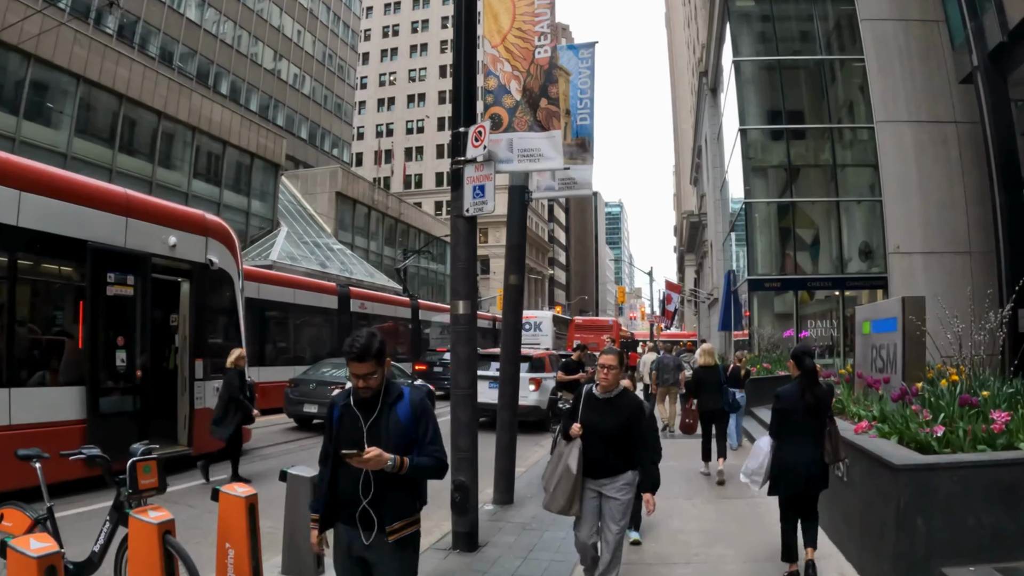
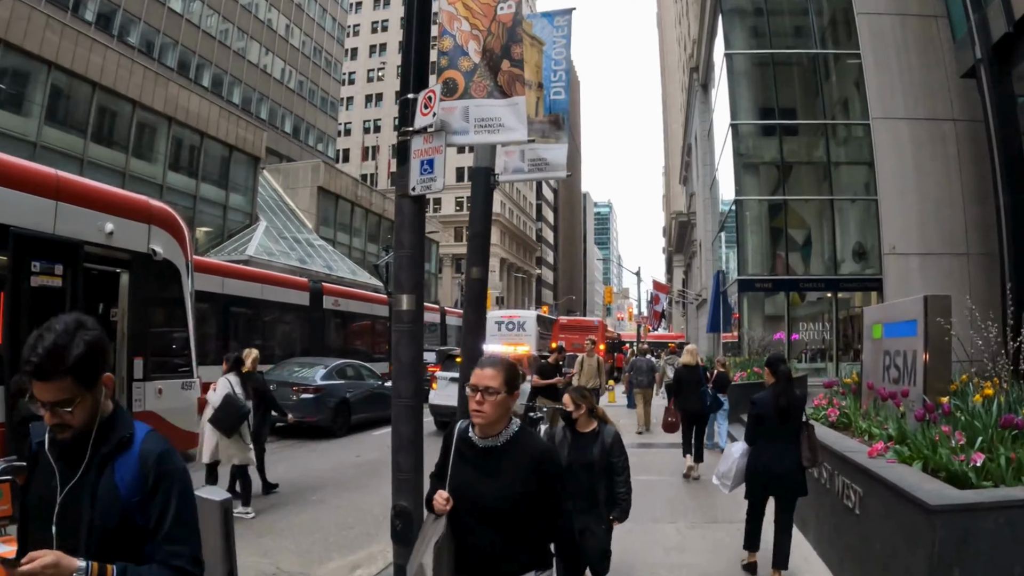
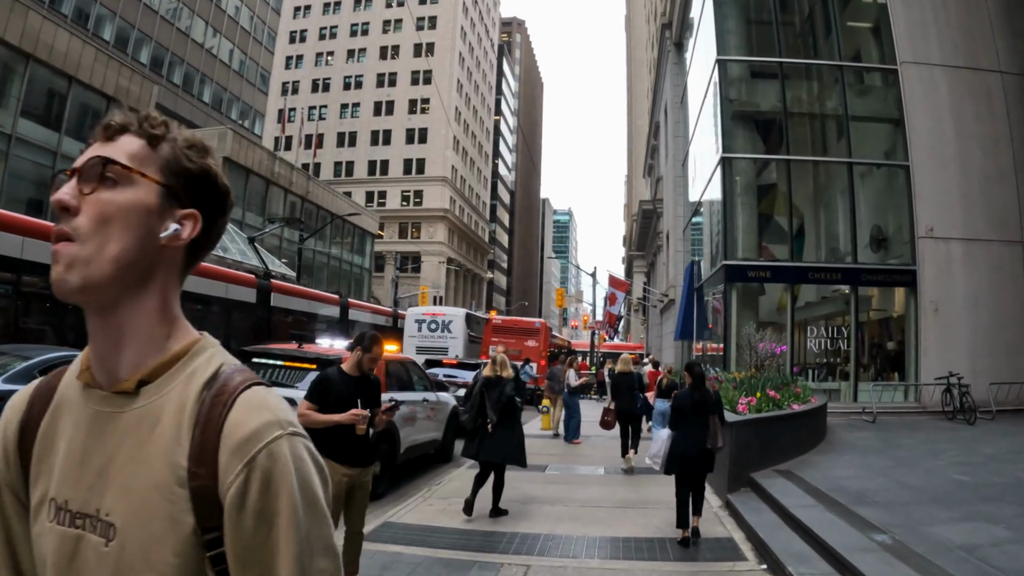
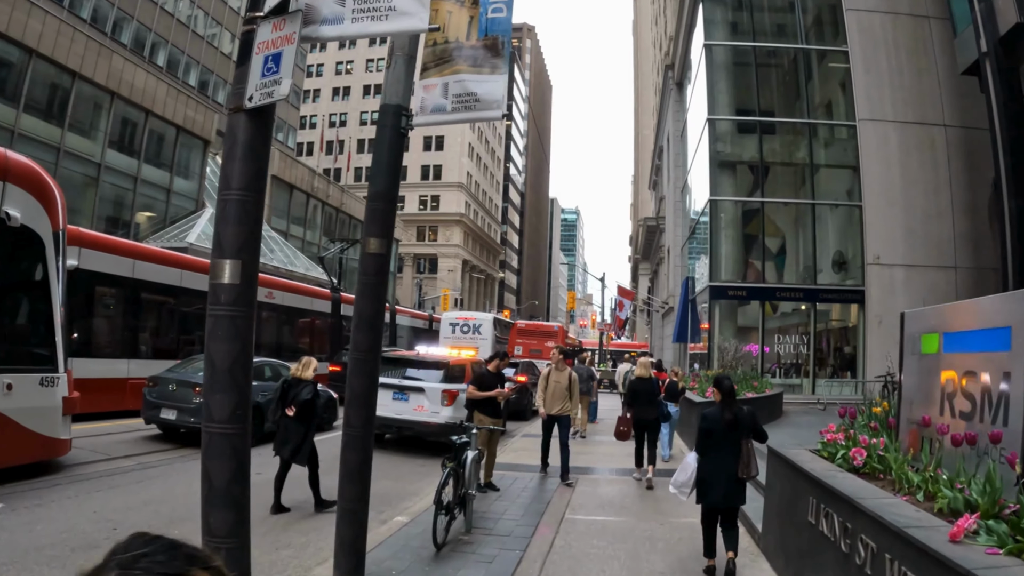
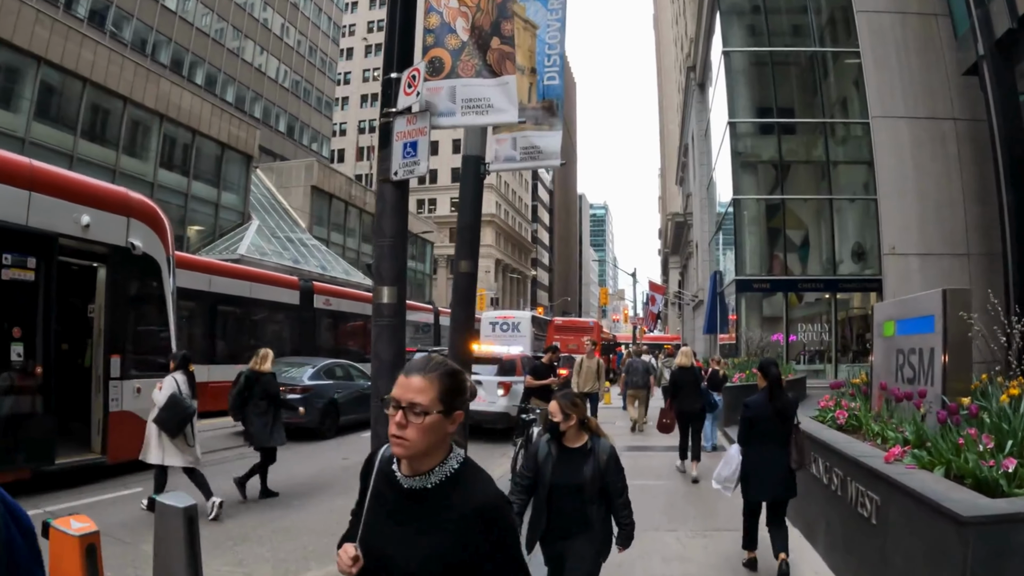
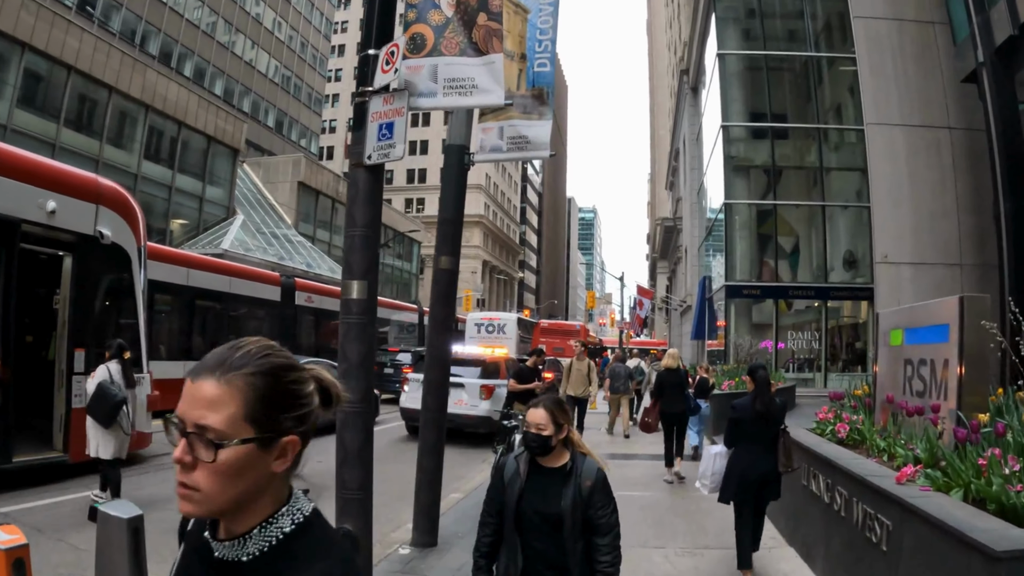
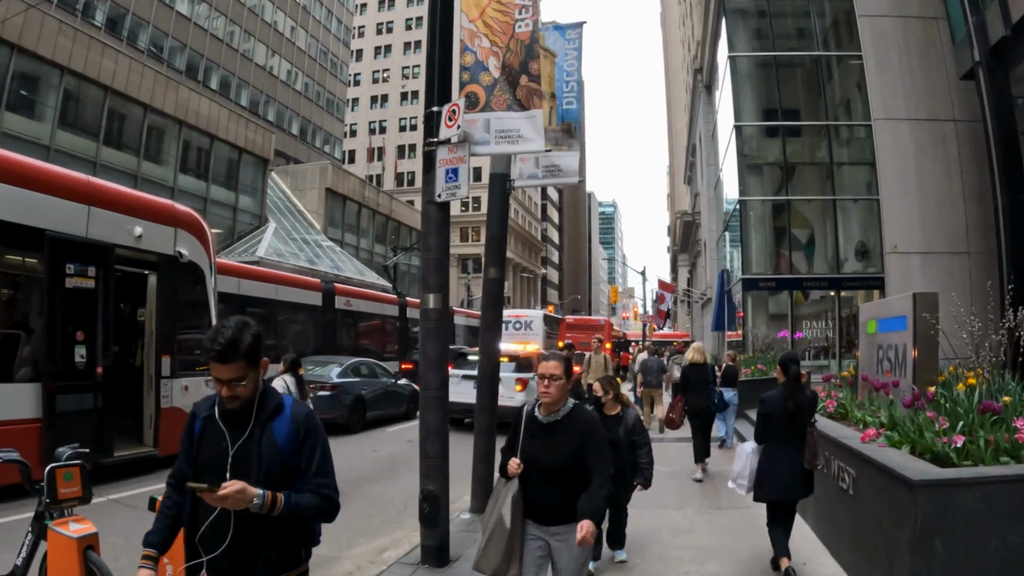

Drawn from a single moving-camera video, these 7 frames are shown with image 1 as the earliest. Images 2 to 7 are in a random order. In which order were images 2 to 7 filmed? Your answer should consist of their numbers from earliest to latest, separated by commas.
7, 2, 5, 6, 4, 3
